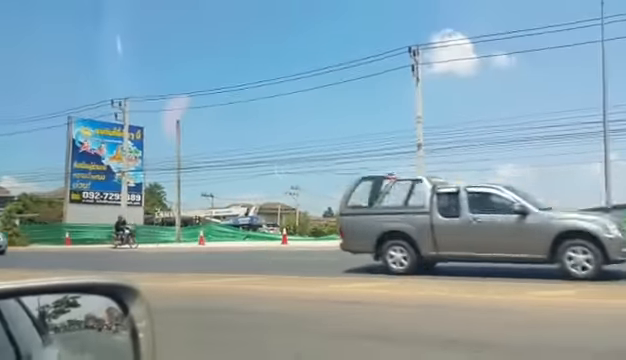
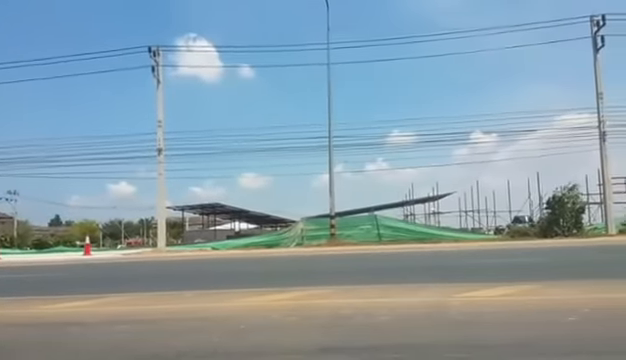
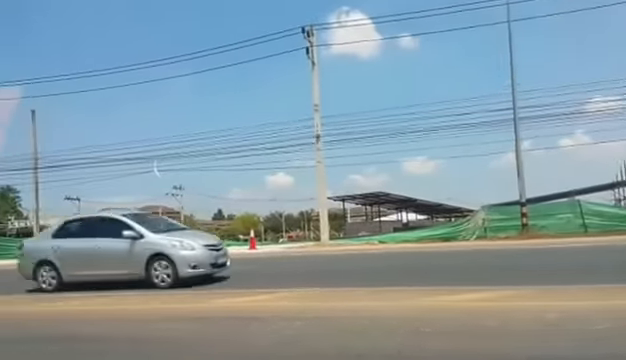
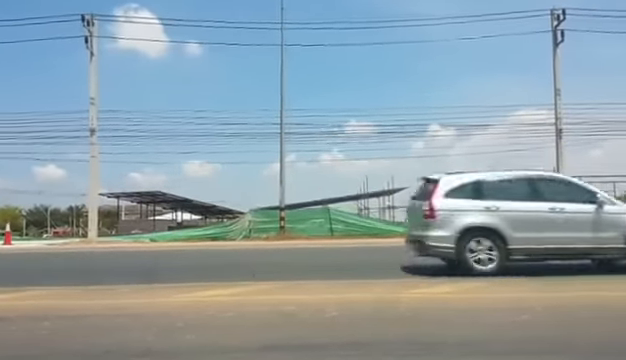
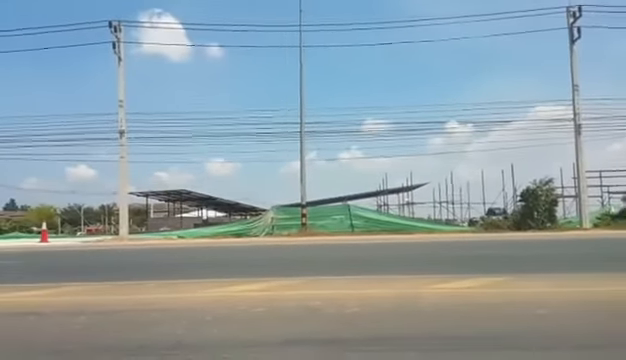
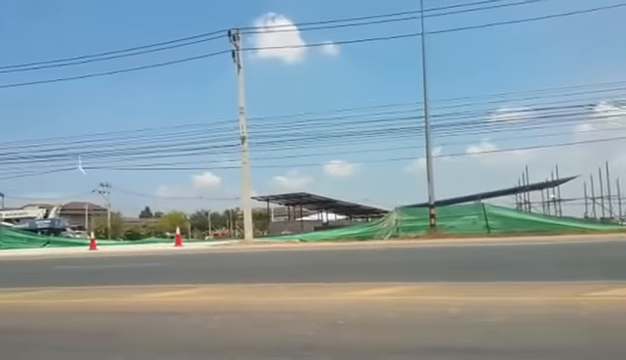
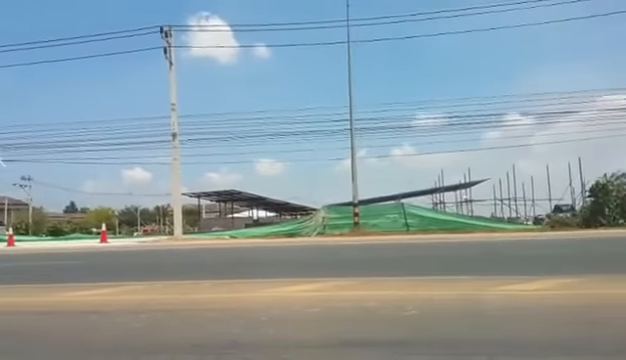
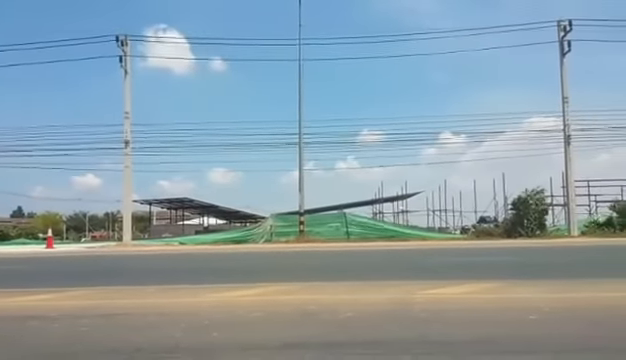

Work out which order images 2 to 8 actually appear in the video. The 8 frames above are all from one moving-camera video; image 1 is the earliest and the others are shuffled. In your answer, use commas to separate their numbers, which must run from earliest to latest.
2, 8, 4, 5, 7, 6, 3
